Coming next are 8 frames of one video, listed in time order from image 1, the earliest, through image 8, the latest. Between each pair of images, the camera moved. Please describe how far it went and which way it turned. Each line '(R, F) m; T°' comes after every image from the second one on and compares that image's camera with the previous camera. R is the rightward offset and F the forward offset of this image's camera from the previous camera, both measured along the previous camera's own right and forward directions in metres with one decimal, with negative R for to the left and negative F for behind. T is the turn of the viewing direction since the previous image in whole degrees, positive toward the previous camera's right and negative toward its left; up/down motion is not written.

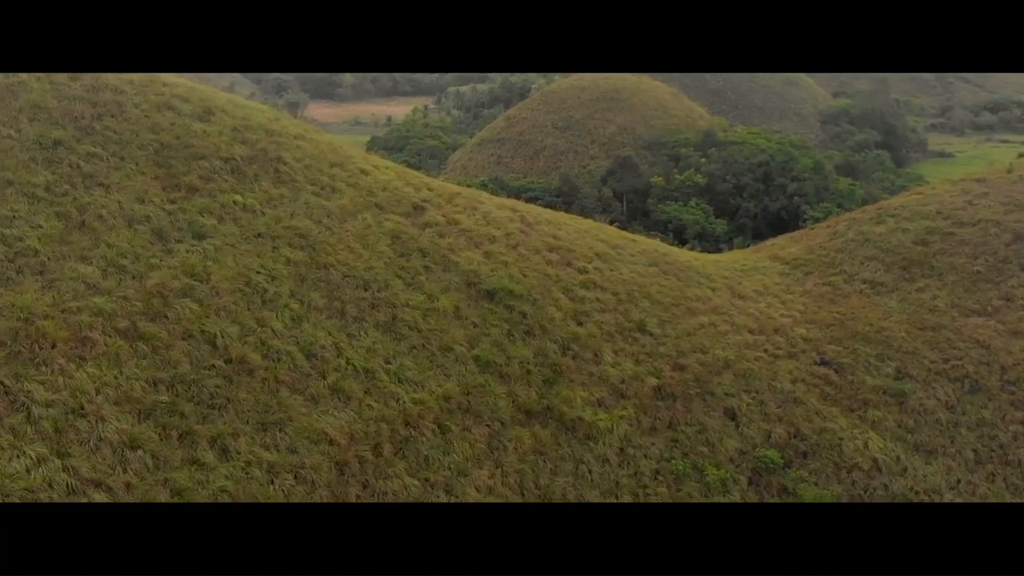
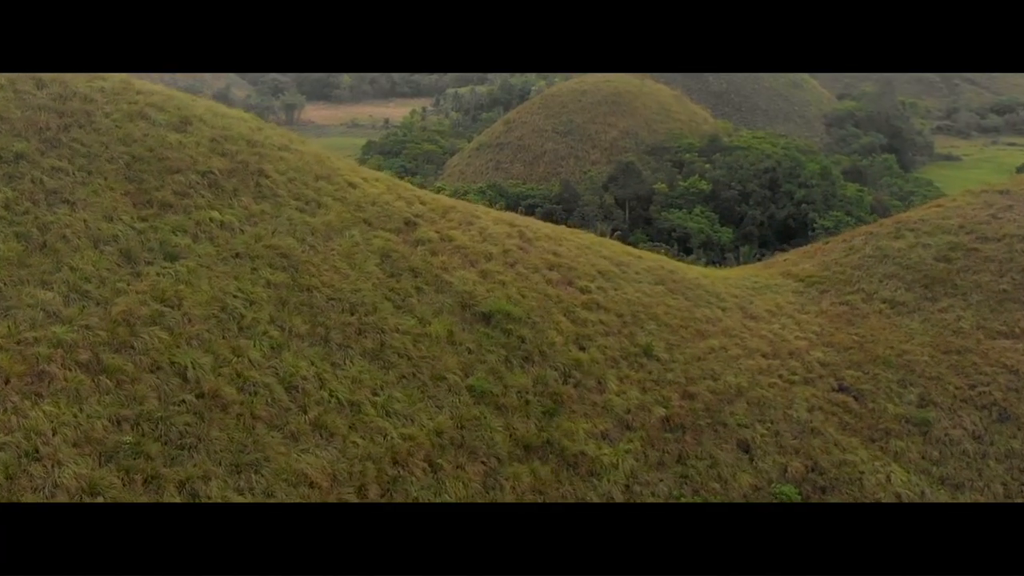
(0.0, +0.6) m; 0°
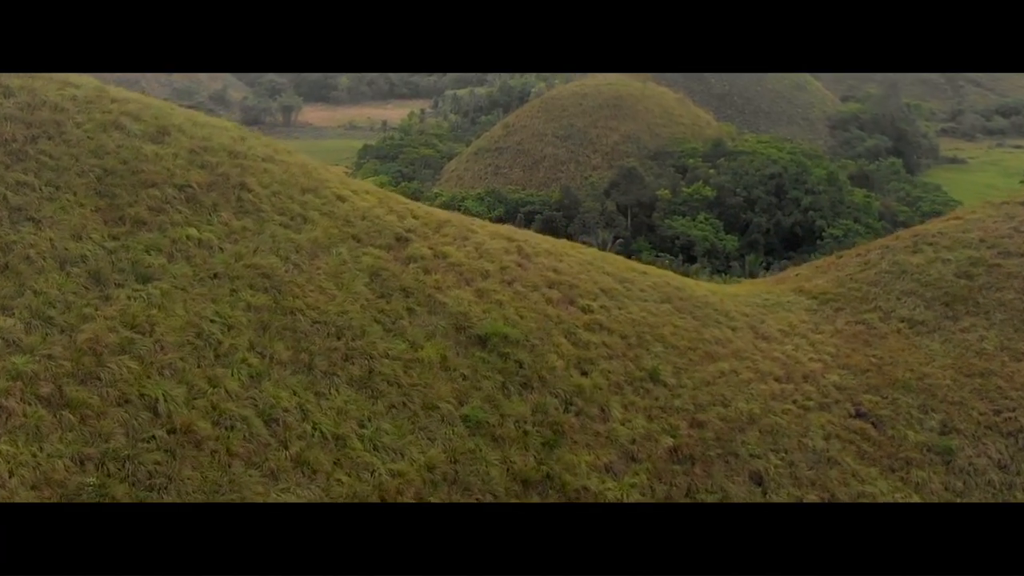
(0.0, +0.5) m; 0°
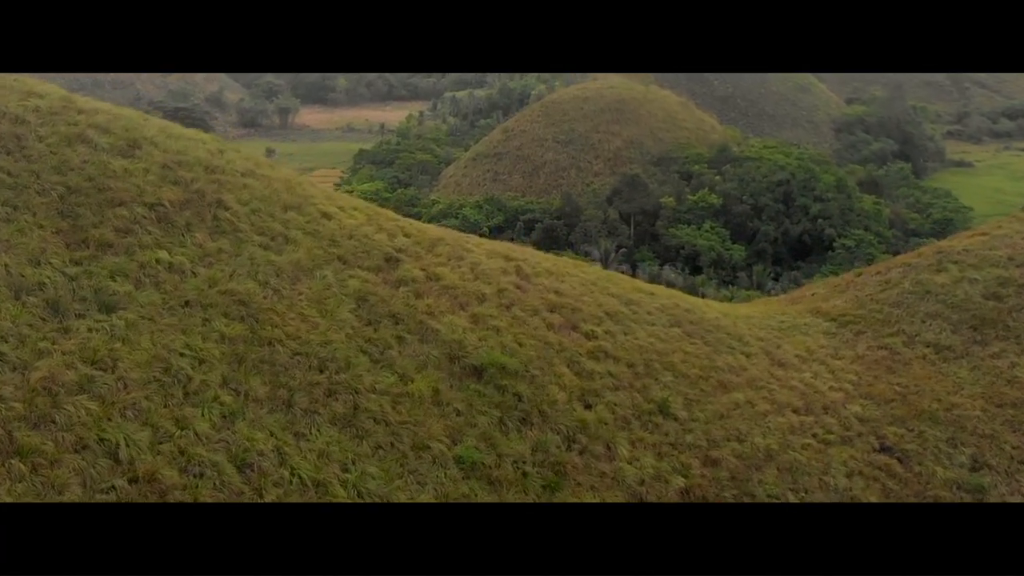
(0.0, +0.6) m; 0°
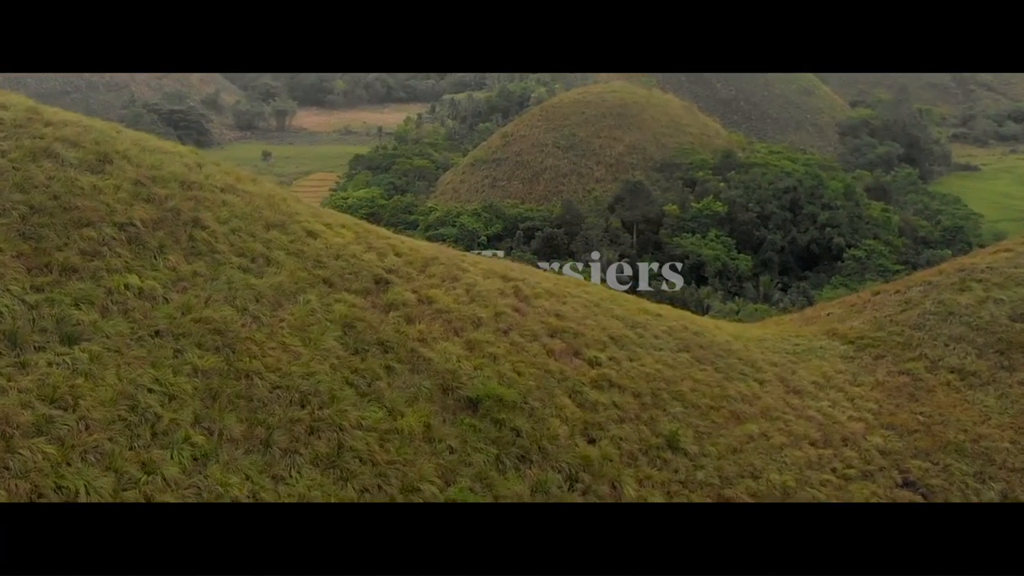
(0.0, +0.5) m; 0°
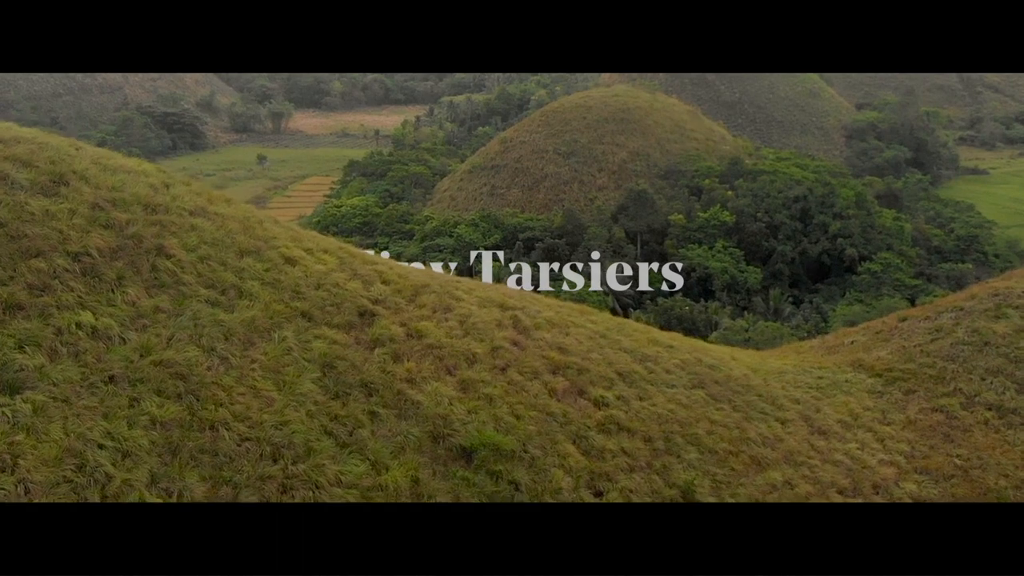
(0.0, +0.6) m; 0°
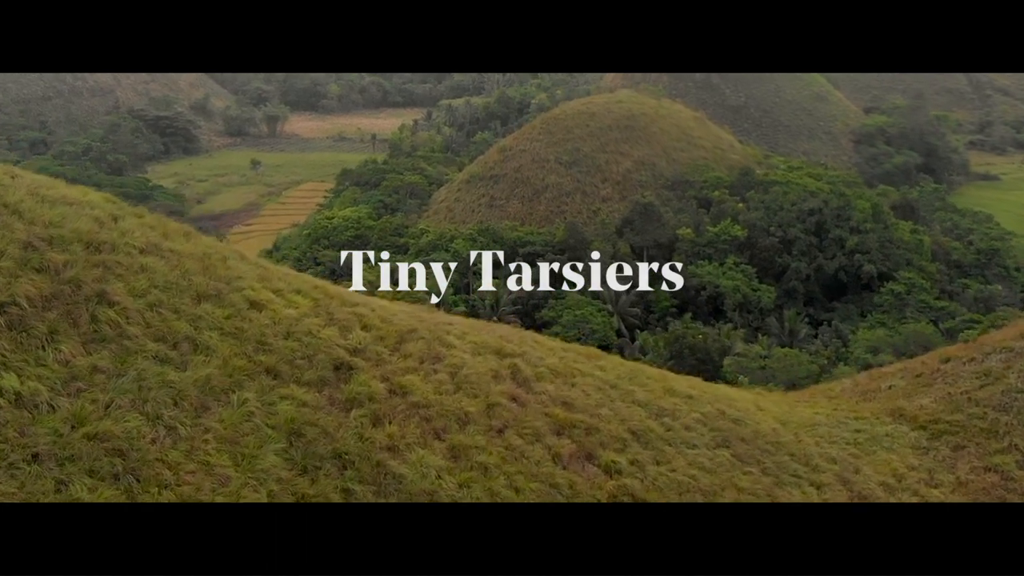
(0.0, +0.8) m; 0°
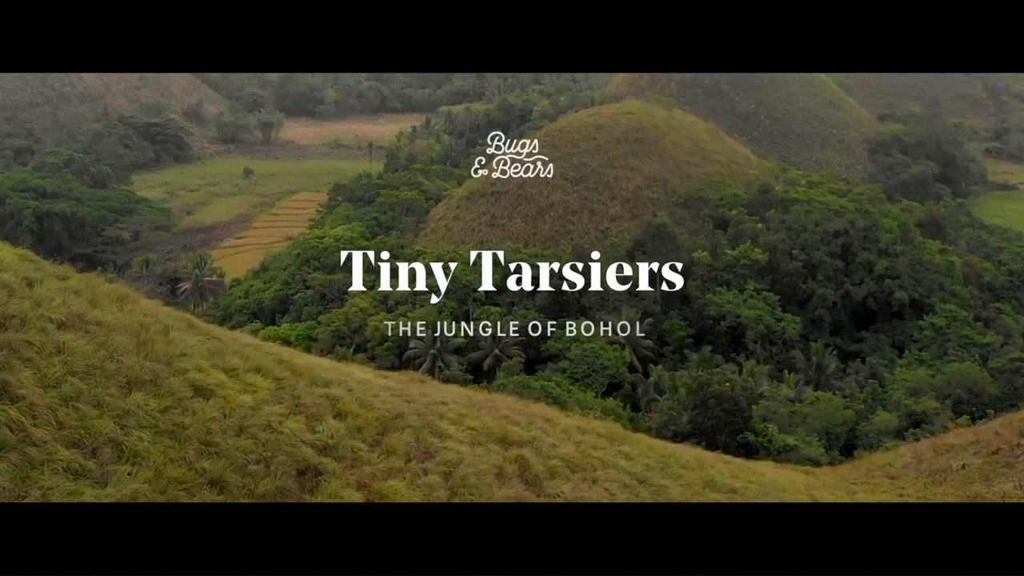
(0.0, +1.1) m; 0°
